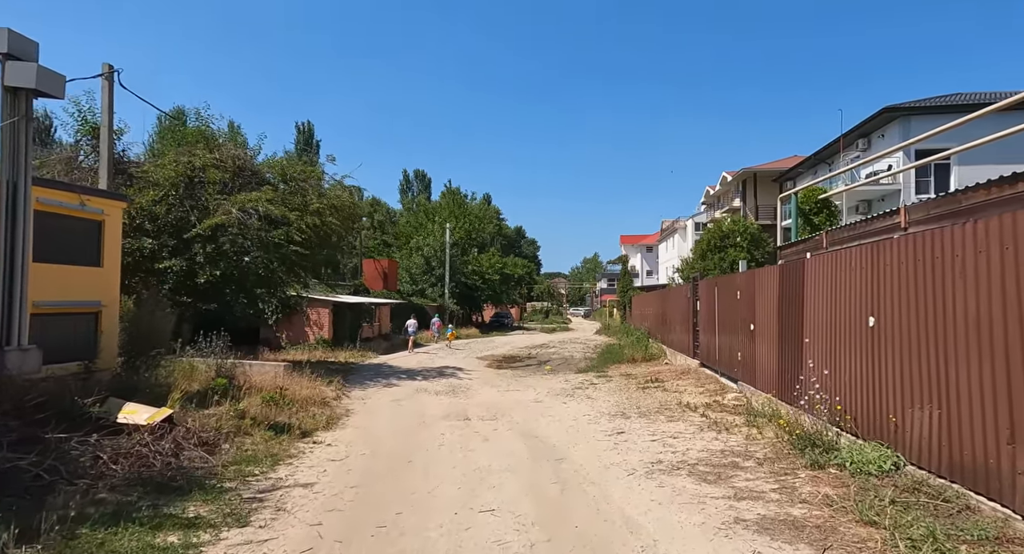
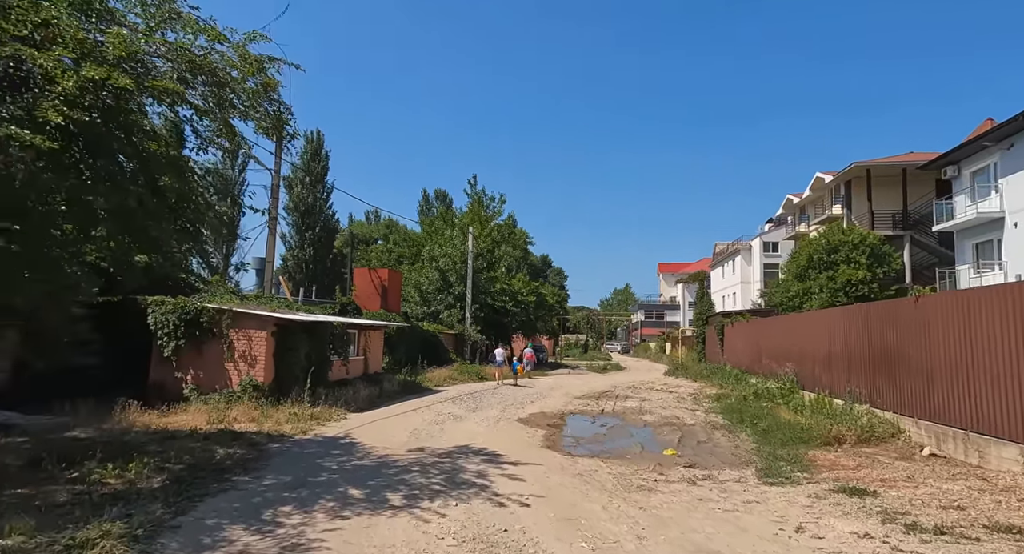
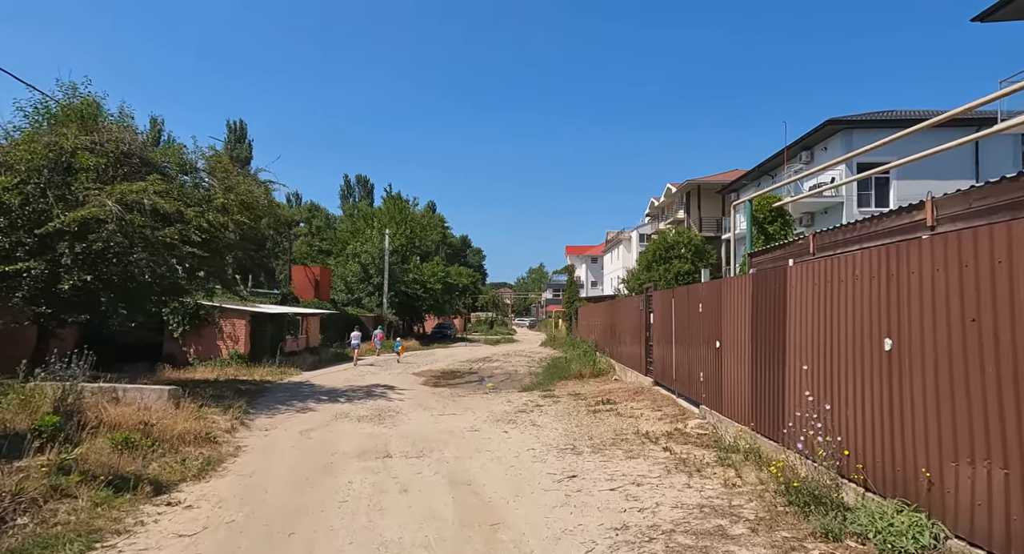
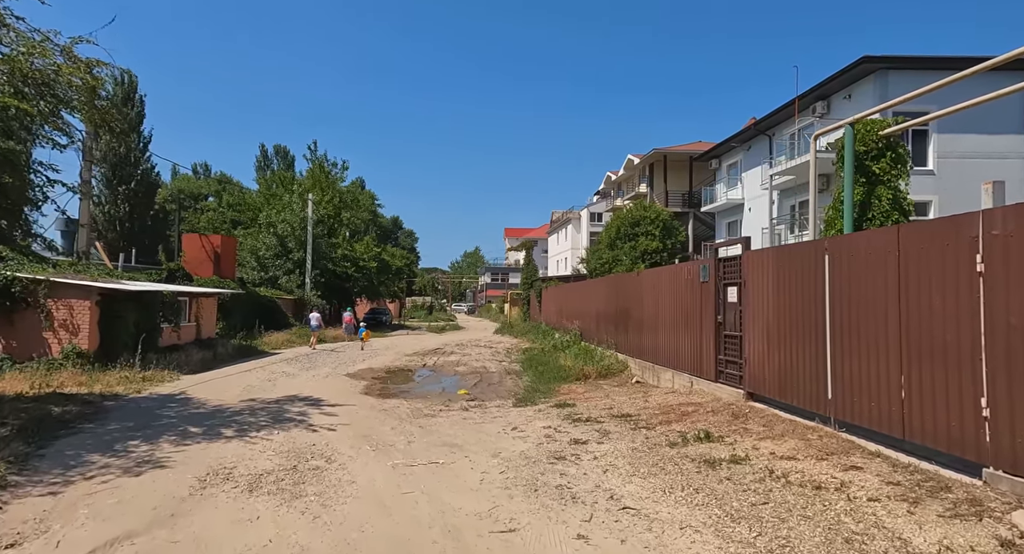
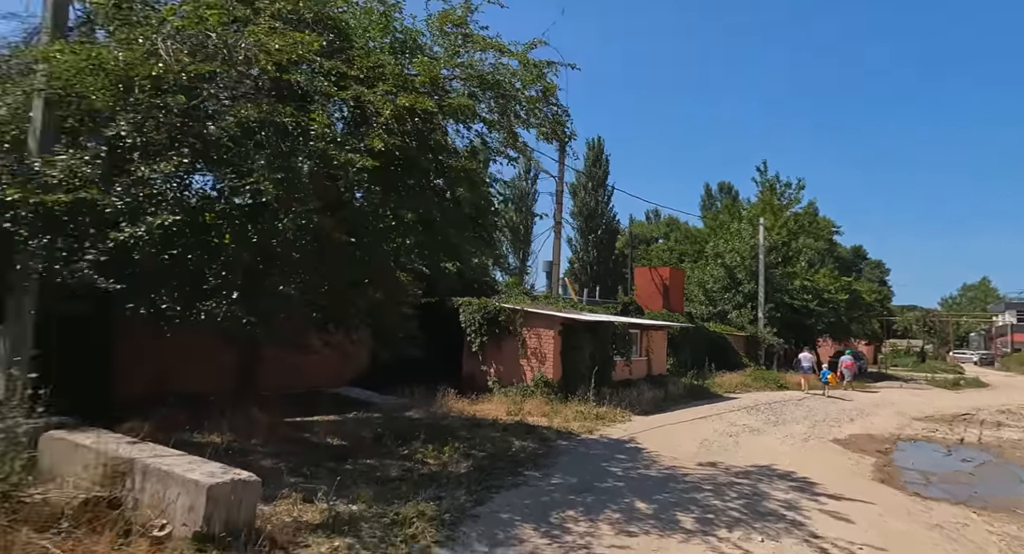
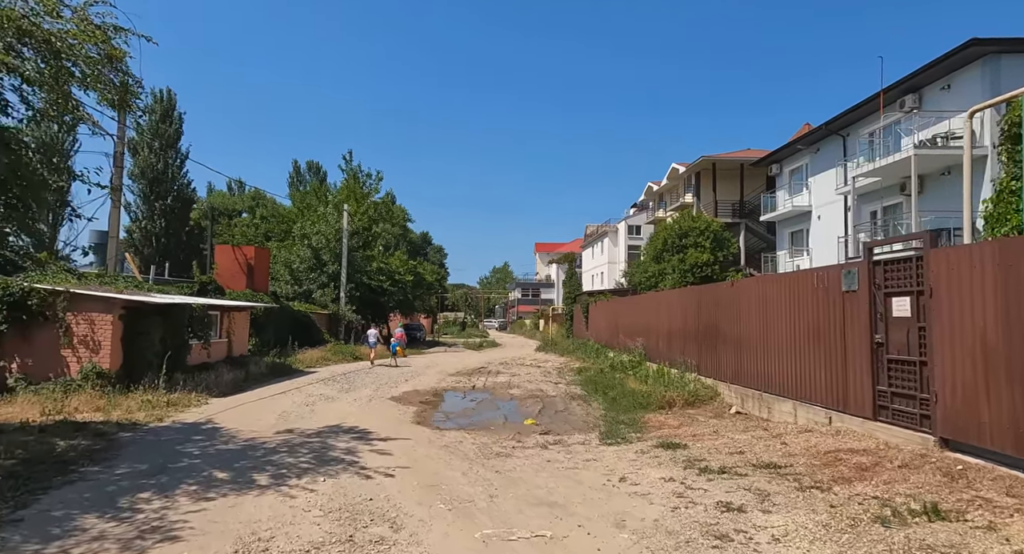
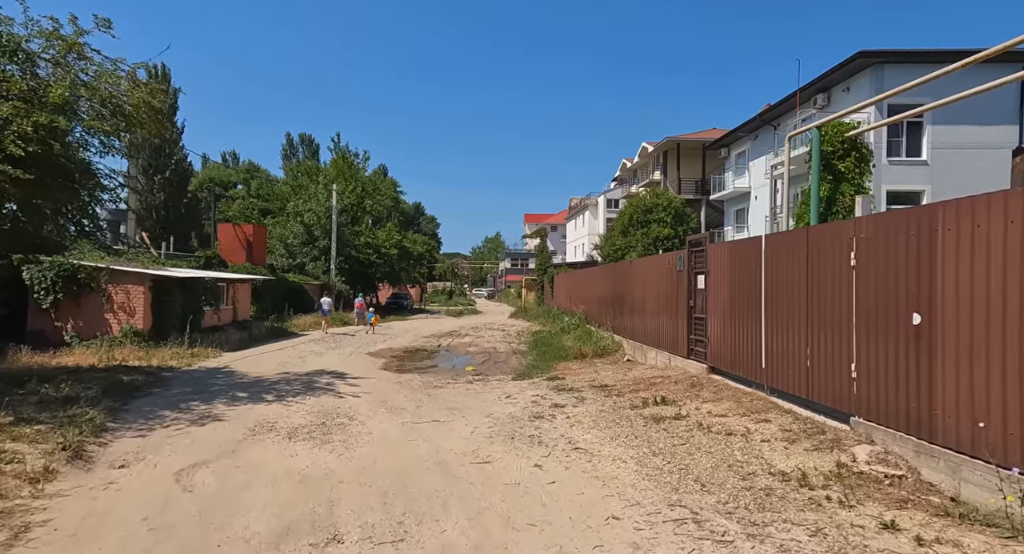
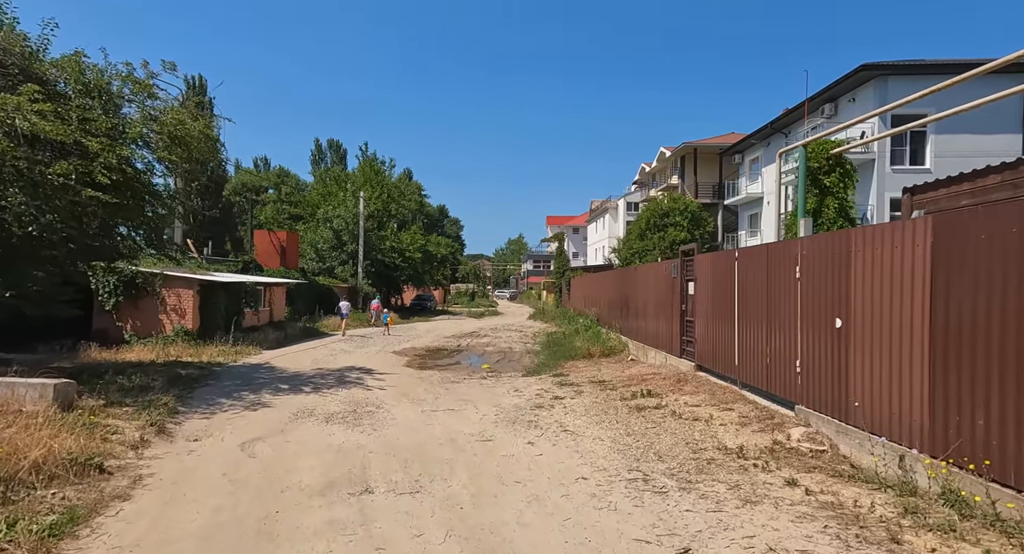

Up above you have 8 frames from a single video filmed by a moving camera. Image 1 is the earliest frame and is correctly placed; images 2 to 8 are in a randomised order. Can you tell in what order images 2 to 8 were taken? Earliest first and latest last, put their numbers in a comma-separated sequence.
3, 8, 7, 4, 6, 2, 5
